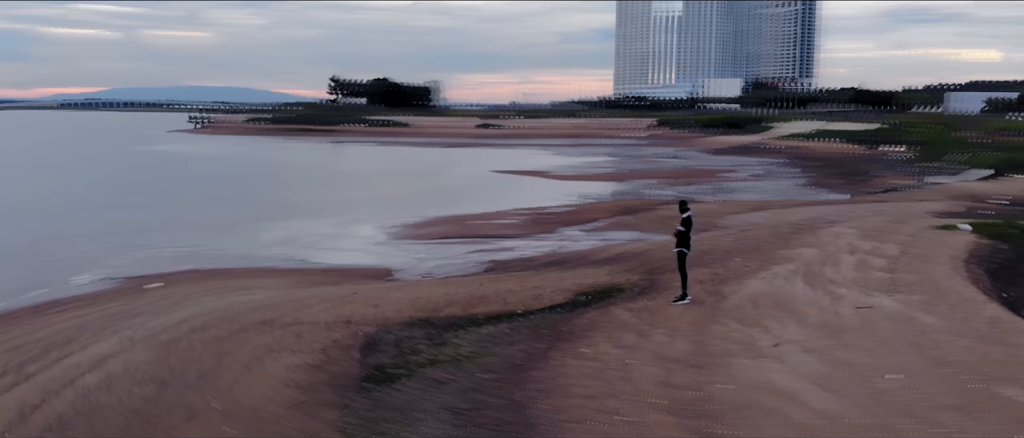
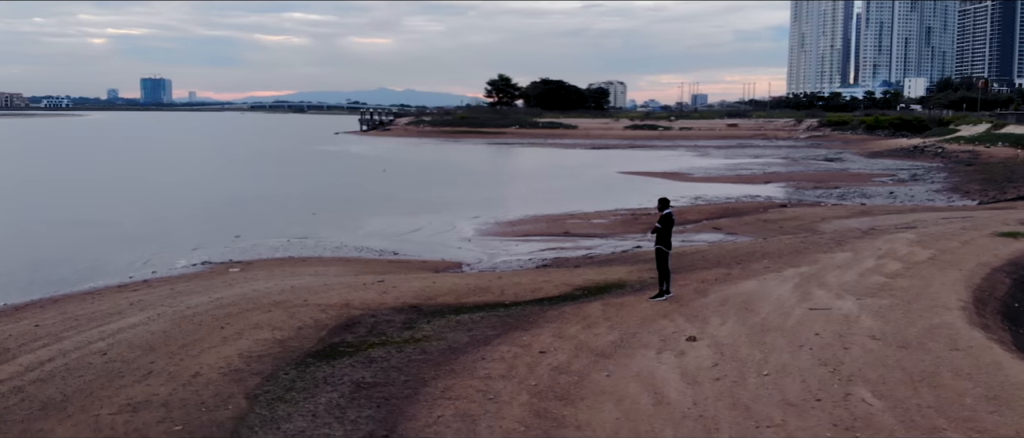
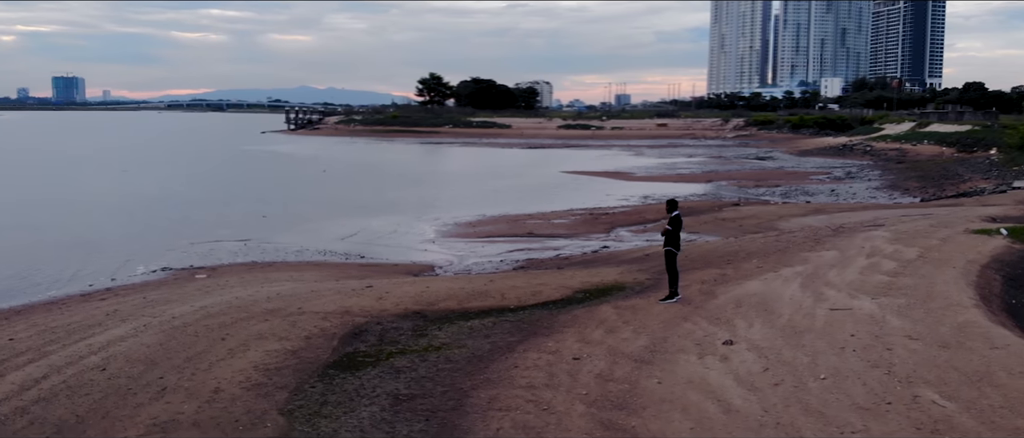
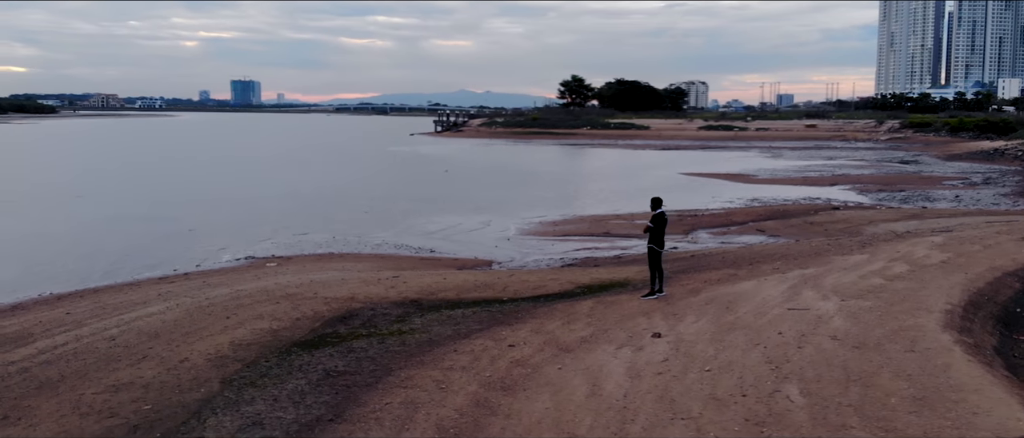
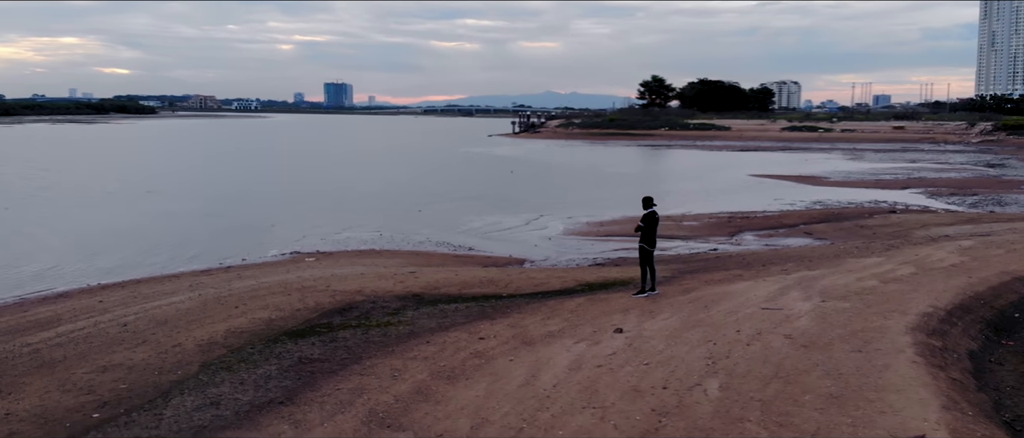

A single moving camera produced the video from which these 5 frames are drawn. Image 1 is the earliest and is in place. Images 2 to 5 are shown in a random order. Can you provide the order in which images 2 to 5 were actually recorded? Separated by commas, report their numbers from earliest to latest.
3, 2, 4, 5
